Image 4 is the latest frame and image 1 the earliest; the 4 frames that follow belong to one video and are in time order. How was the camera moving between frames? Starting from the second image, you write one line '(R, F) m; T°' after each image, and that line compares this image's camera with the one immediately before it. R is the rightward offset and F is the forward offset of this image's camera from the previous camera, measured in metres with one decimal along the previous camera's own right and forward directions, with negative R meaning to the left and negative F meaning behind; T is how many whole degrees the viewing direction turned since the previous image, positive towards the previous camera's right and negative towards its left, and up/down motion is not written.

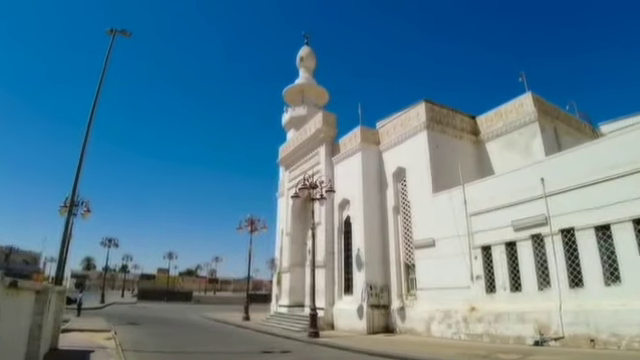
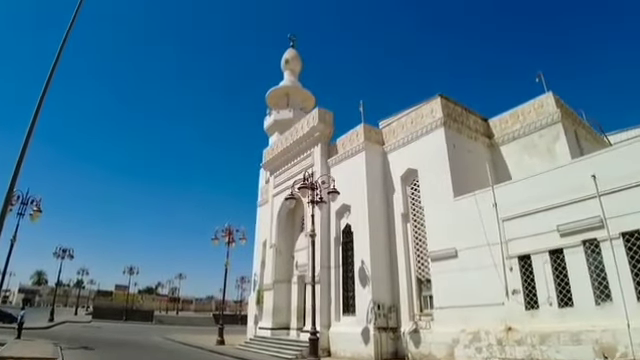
(-1.1, +1.9) m; +5°
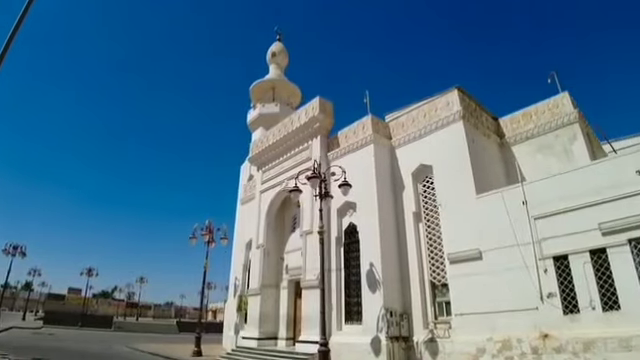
(-1.3, +1.3) m; +5°
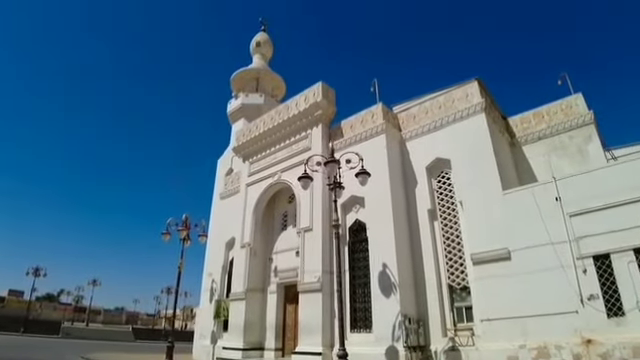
(-1.4, +1.3) m; +6°
